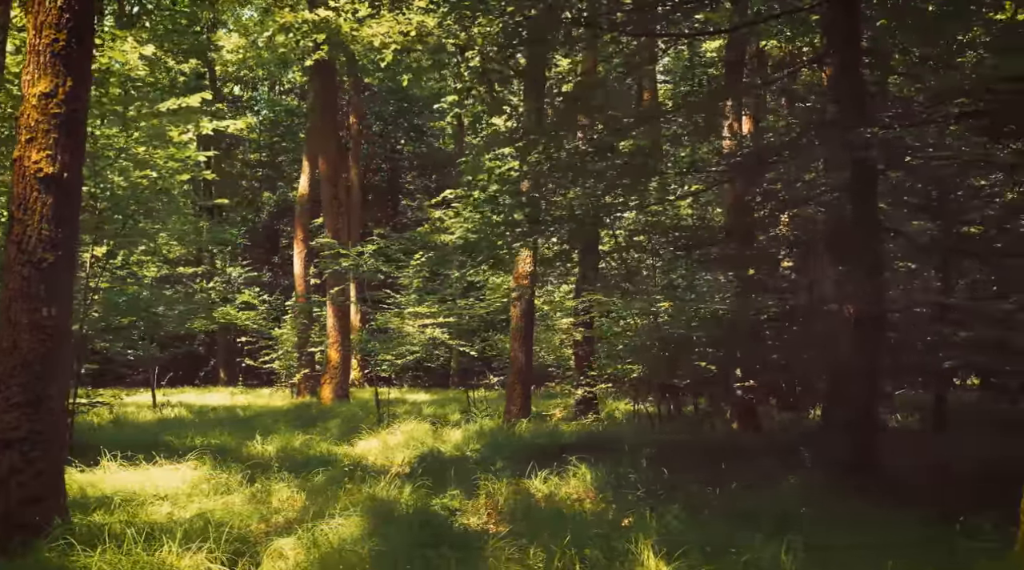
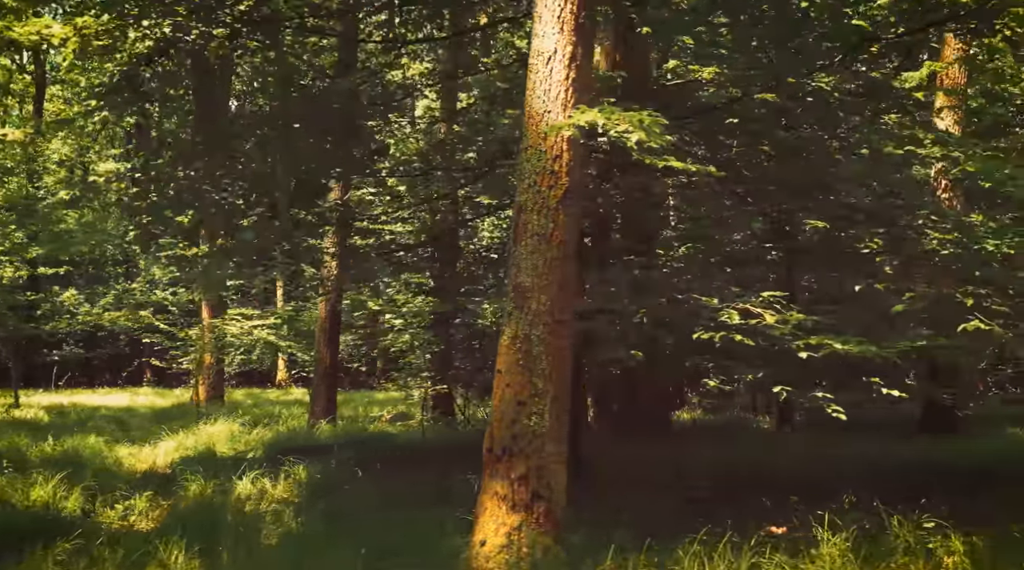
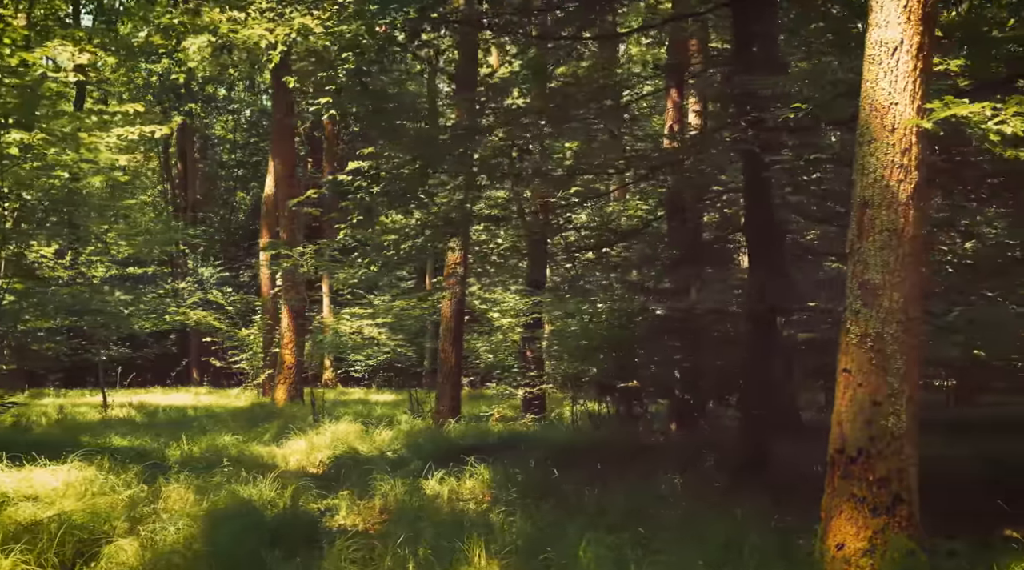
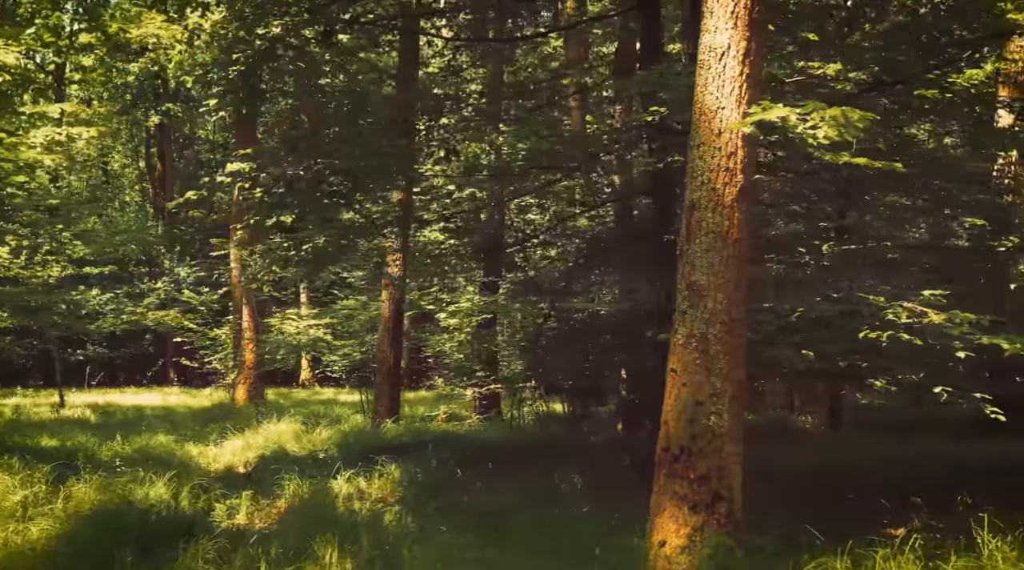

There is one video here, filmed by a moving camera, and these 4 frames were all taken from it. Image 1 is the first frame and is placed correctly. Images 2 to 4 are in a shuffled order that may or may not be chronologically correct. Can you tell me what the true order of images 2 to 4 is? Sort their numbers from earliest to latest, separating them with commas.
3, 4, 2
